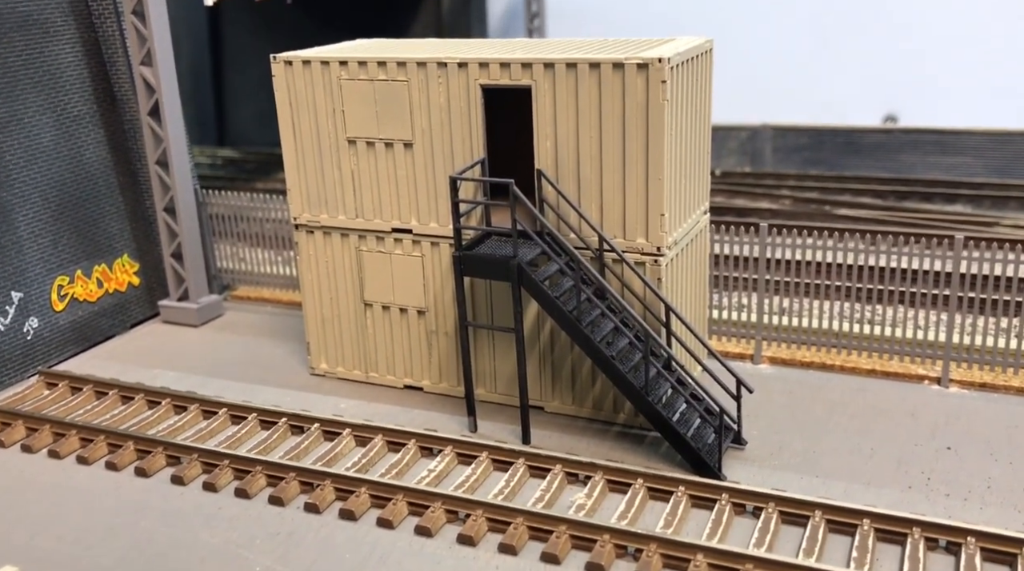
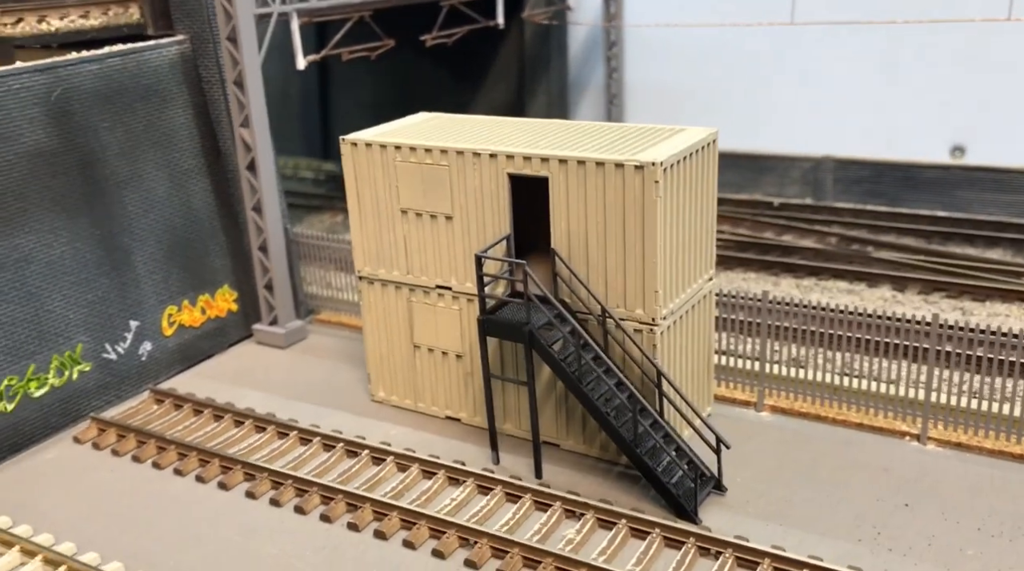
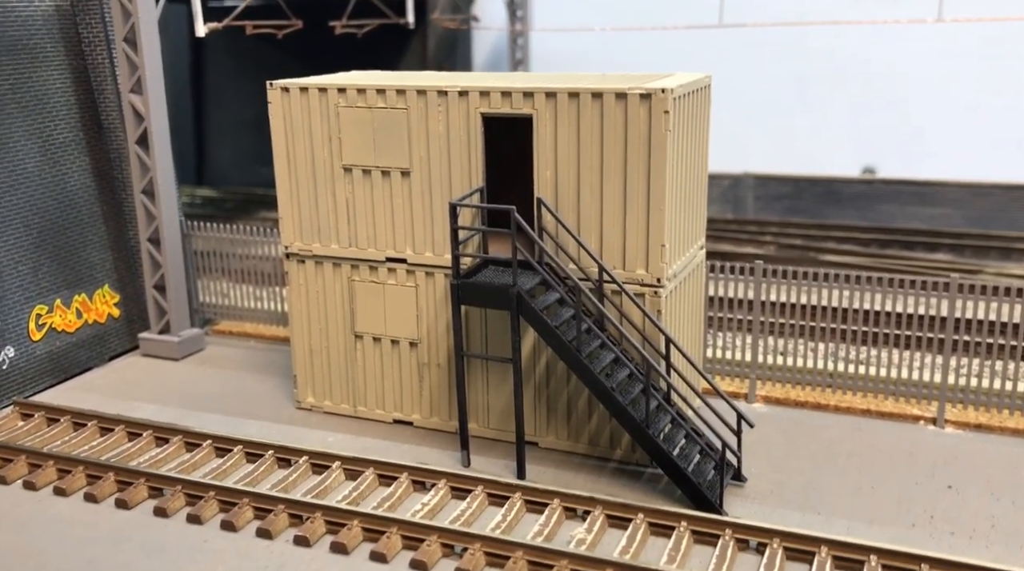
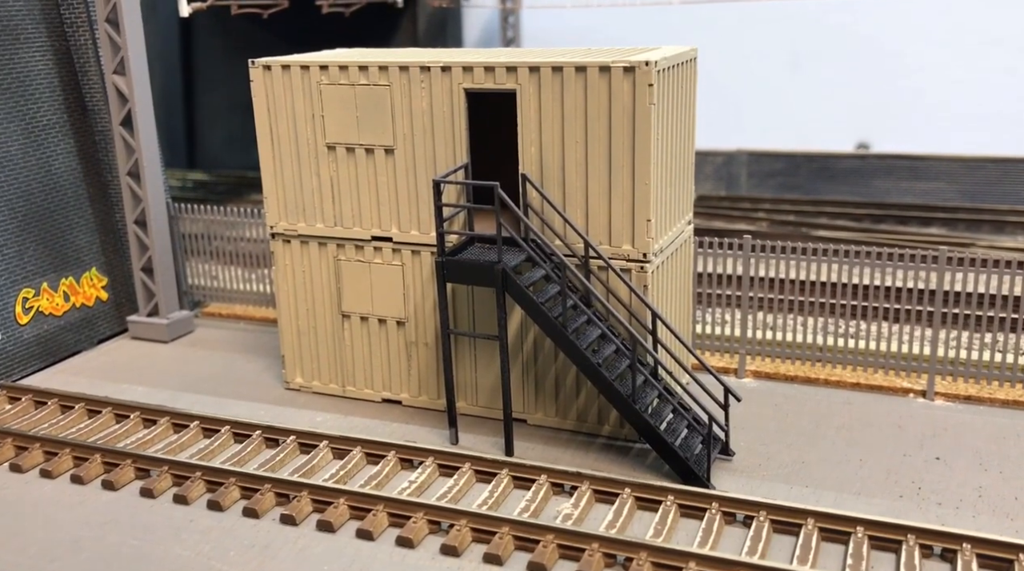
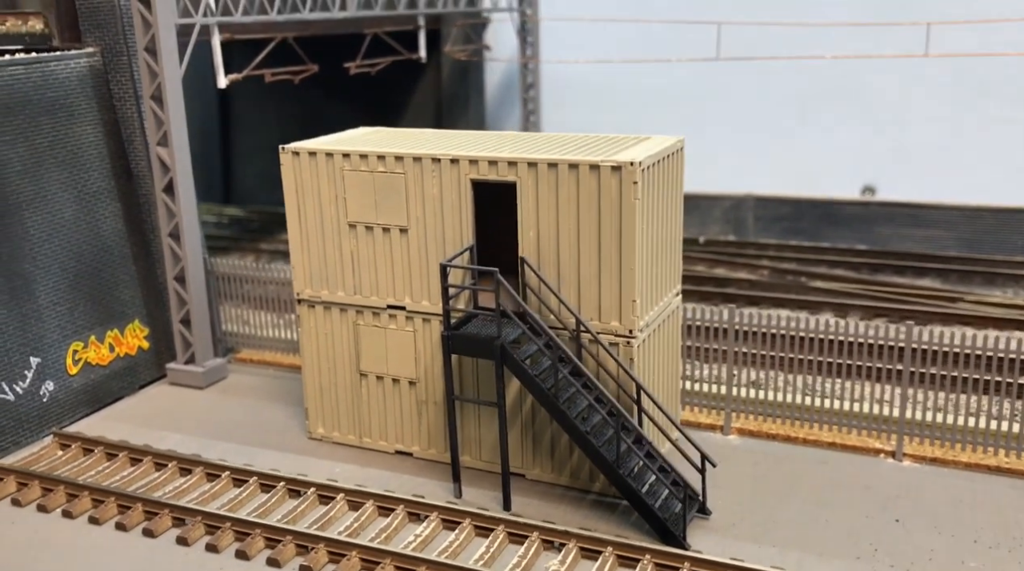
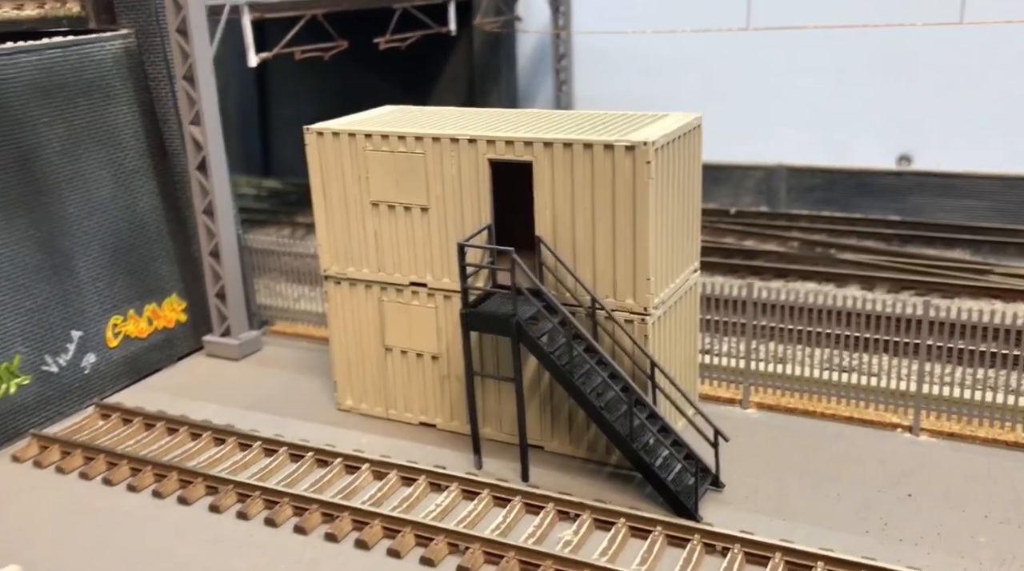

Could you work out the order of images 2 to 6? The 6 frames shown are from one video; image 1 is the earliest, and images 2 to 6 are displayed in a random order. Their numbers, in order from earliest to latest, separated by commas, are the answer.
4, 3, 5, 6, 2
